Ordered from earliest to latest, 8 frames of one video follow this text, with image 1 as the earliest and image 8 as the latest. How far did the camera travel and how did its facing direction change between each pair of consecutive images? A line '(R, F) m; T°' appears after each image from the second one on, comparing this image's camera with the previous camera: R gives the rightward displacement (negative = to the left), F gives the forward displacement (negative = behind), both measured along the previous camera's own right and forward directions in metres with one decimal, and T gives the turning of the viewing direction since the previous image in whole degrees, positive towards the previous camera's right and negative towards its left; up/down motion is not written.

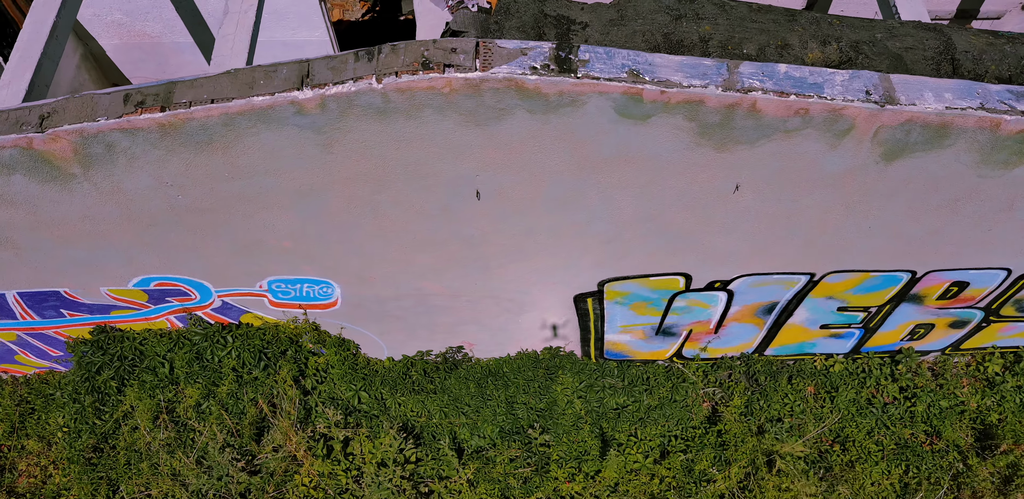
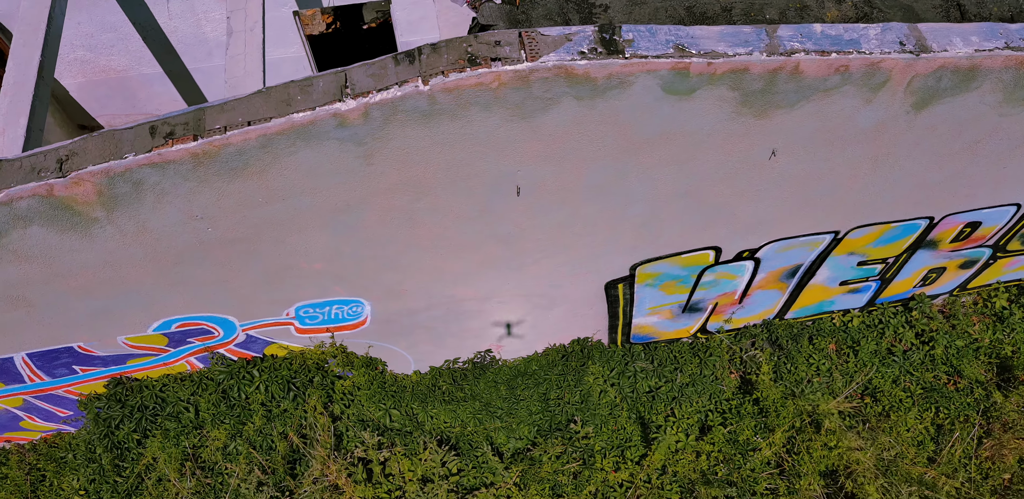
(-0.5, +0.1) m; +4°
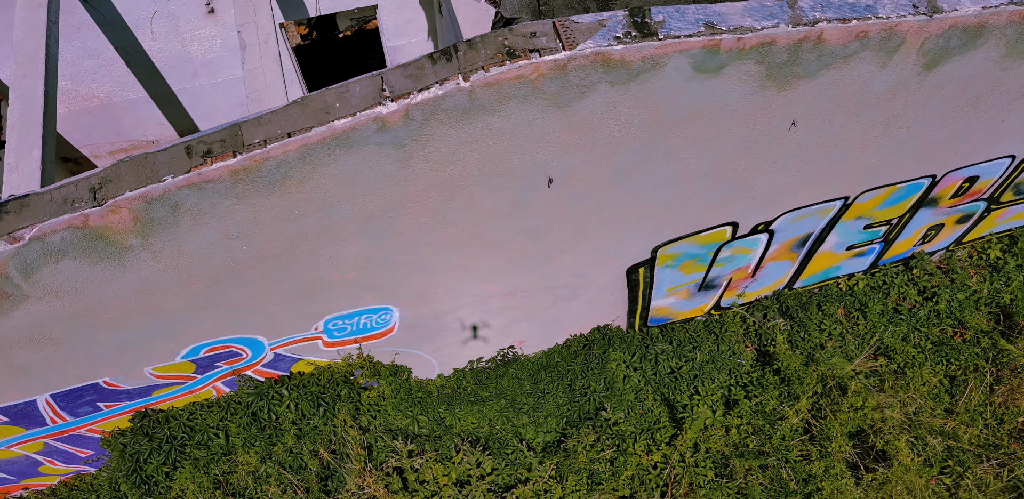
(-0.4, 0.0) m; +3°
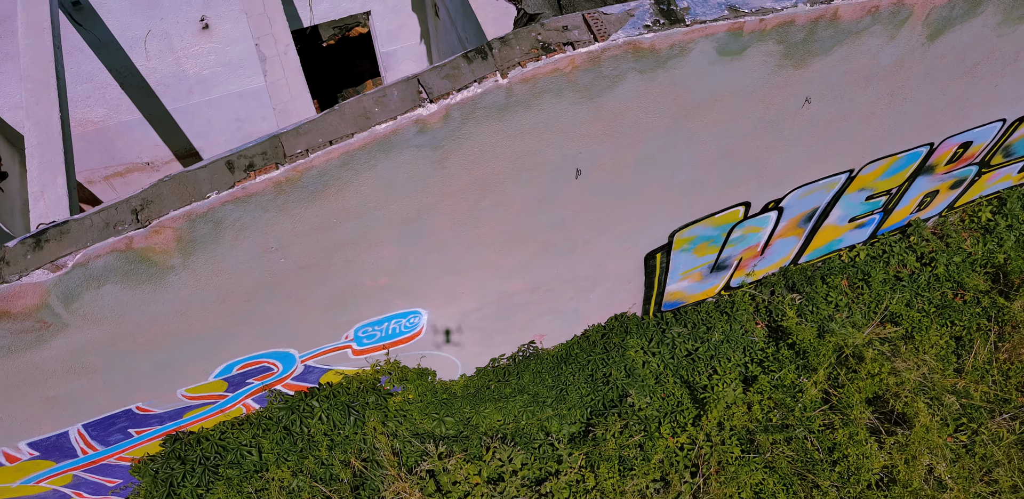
(-0.3, 0.0) m; +2°
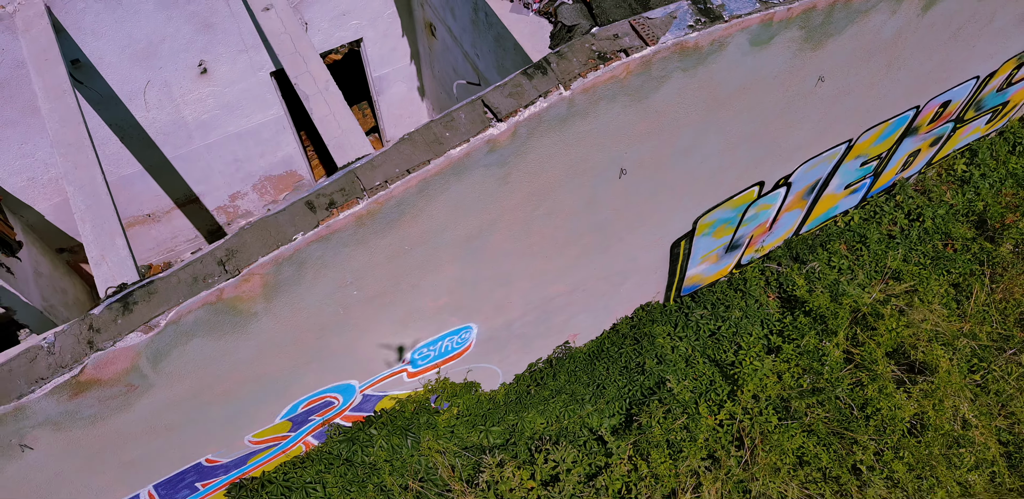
(-0.6, -0.1) m; +4°
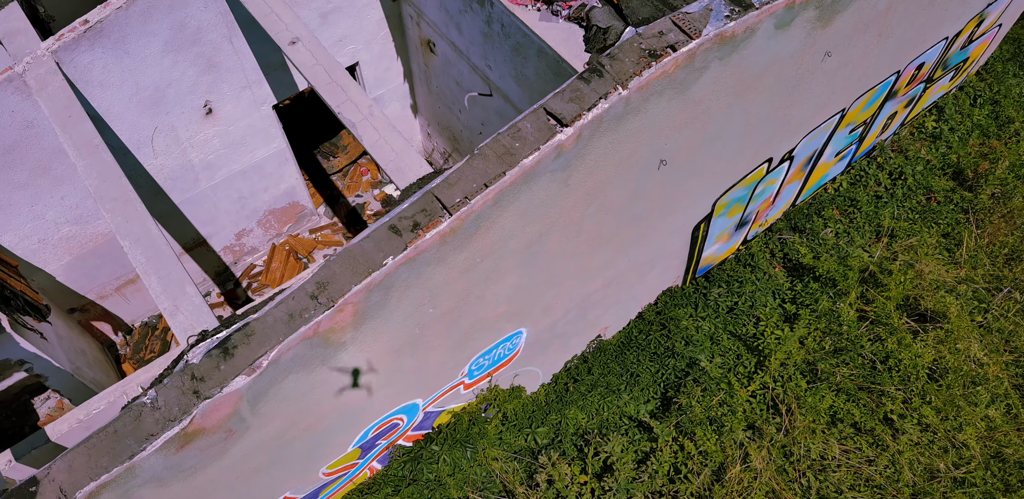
(-0.6, -0.1) m; +4°
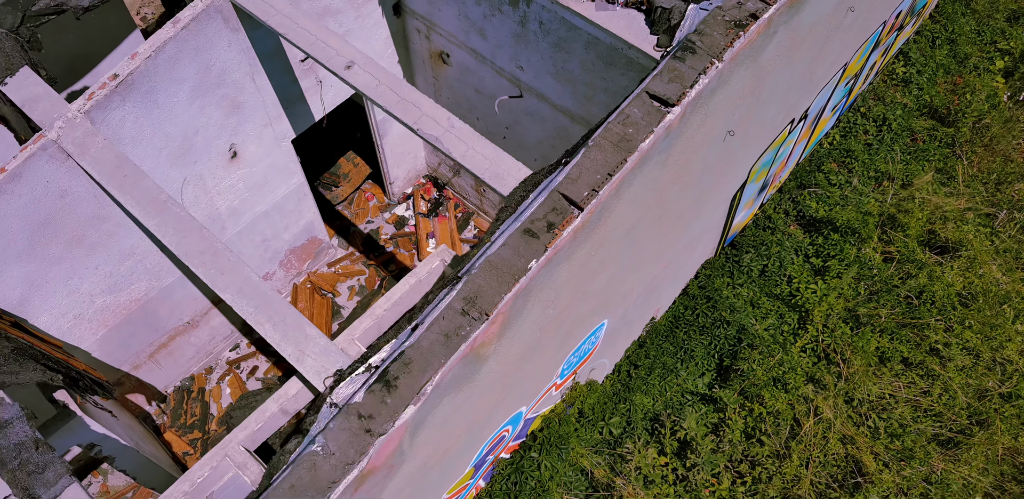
(-0.9, +0.1) m; +6°
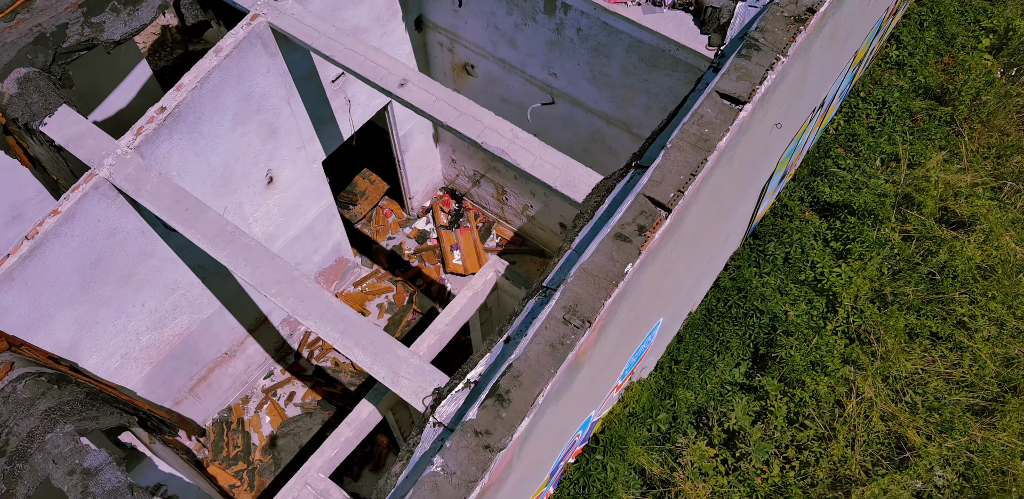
(-0.5, 0.0) m; +3°
